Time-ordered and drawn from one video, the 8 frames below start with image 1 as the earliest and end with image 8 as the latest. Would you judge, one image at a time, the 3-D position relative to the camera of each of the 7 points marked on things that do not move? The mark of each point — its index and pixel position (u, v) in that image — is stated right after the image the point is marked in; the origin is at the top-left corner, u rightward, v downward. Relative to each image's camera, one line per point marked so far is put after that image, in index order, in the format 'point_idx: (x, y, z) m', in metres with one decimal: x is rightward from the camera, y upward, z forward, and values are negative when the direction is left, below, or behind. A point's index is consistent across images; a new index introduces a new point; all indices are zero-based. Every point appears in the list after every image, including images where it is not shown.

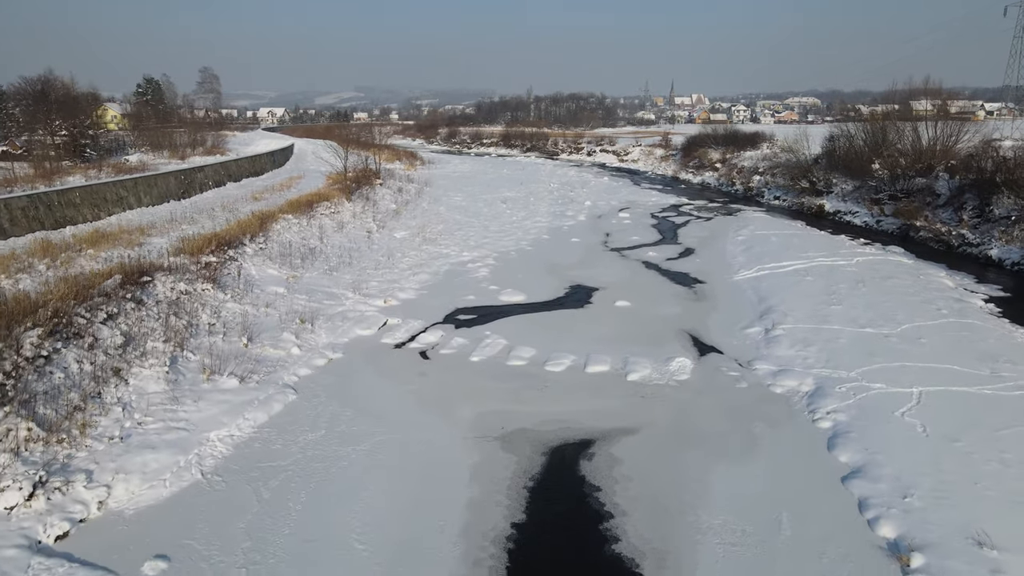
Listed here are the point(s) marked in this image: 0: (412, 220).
0: (-2.5, +1.7, +18.4) m
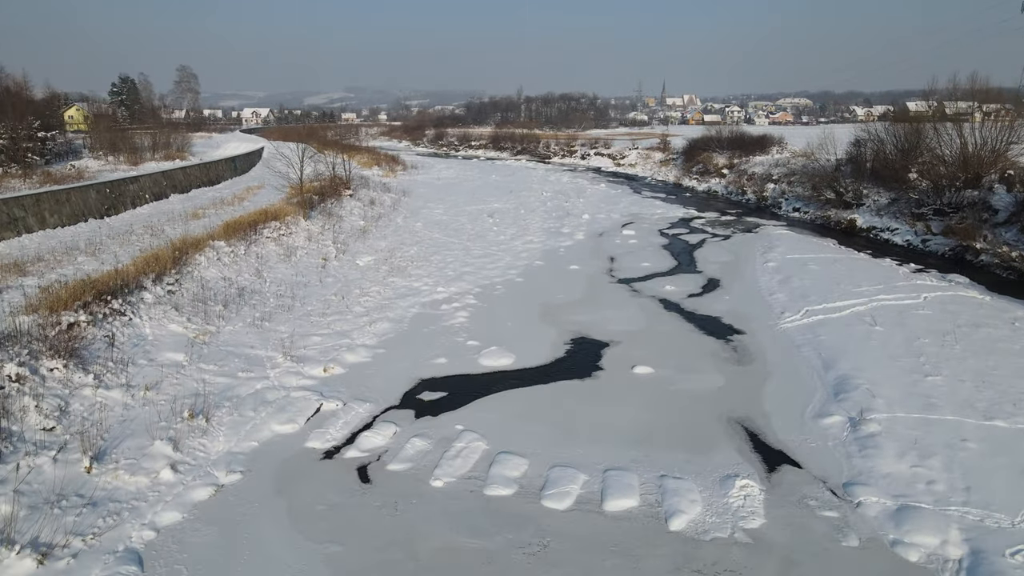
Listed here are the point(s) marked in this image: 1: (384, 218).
0: (-2.8, +1.0, +15.6) m
1: (-3.3, +1.7, +18.6) m
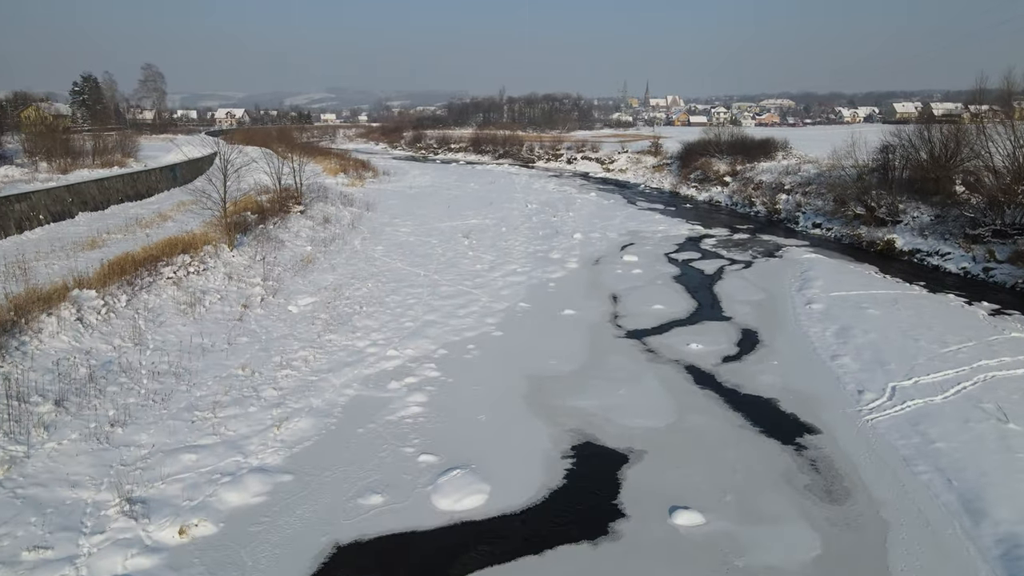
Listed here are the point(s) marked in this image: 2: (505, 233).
0: (-3.2, +0.2, +12.6) m
1: (-3.7, +1.0, +15.6) m
2: (-0.2, +1.3, +17.8) m
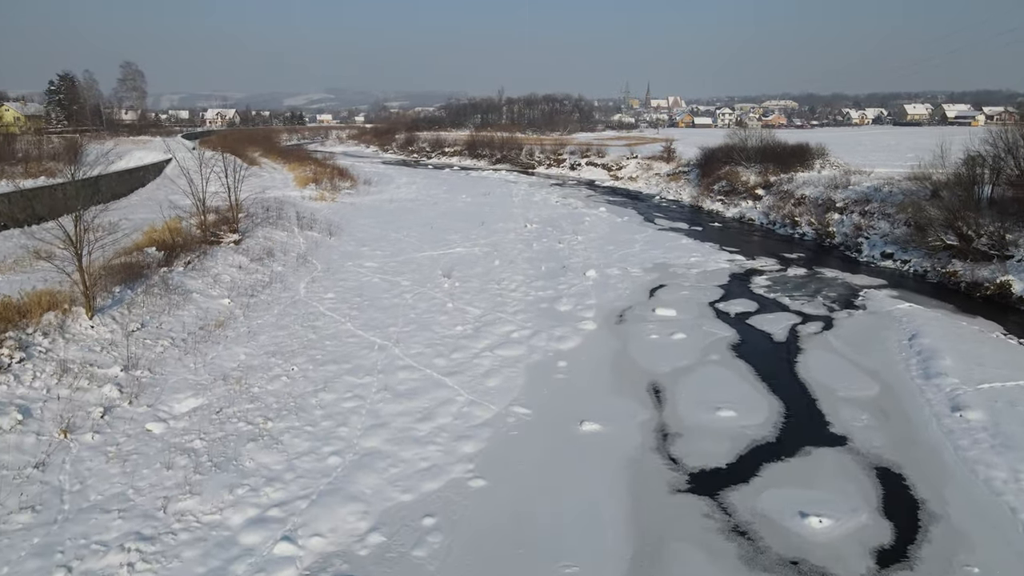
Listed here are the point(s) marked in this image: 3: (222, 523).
0: (-3.3, -0.7, +8.7) m
1: (-3.8, 0.0, +11.7) m
2: (-0.3, +0.3, +13.9) m
3: (-2.0, -1.6, +5.1) m
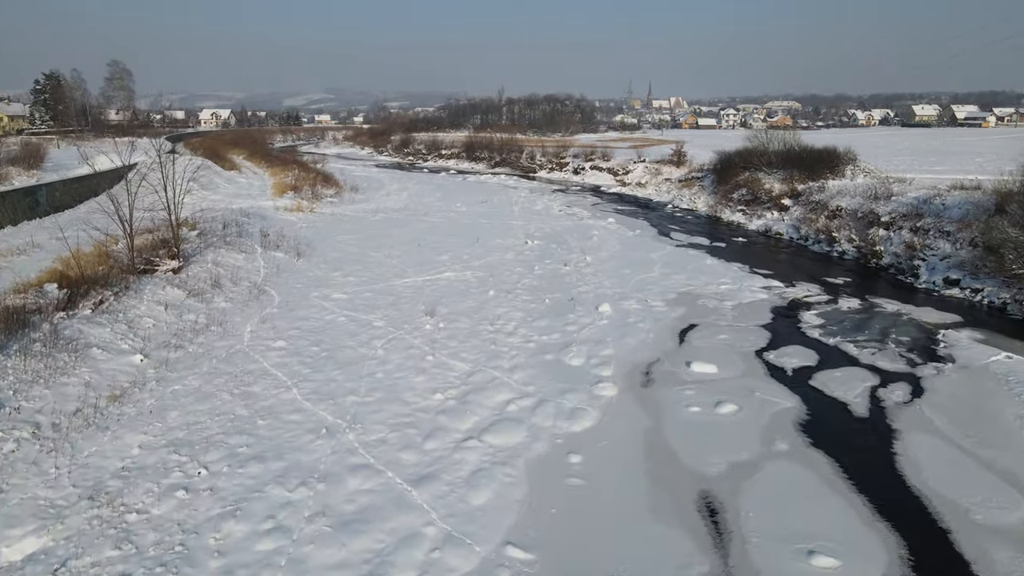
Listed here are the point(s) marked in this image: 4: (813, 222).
0: (-3.3, -1.3, +6.4) m
1: (-3.8, -0.5, +9.3) m
2: (-0.3, -0.2, +11.6) m
3: (-2.1, -2.2, +2.7) m
4: (+7.9, +1.7, +19.3) m
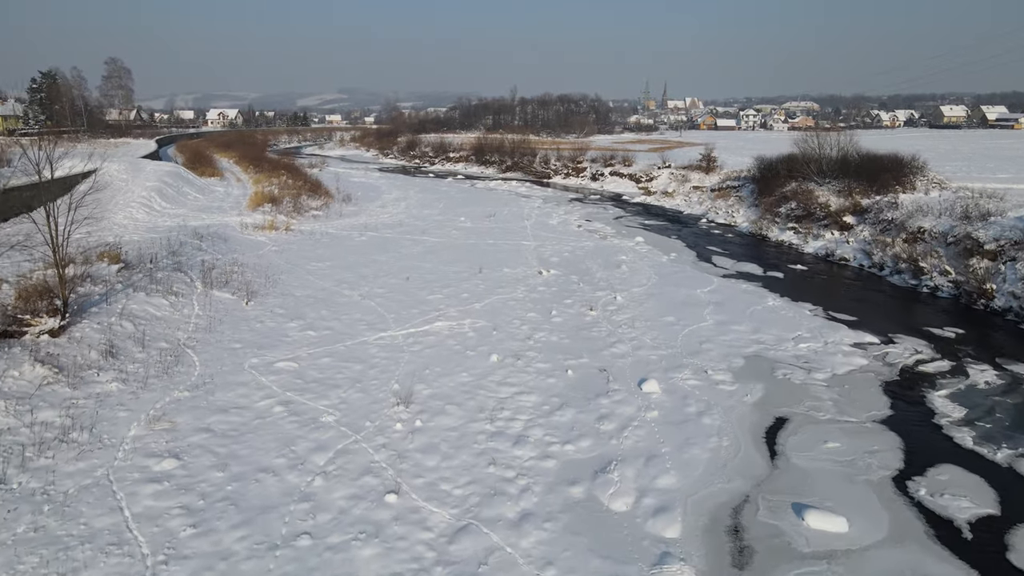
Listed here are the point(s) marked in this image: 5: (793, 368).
0: (-3.3, -2.0, +3.2) m
1: (-3.8, -1.3, +6.2) m
2: (-0.2, -1.0, +8.3) m
3: (-2.1, -3.0, -0.5) m
4: (+8.1, +0.9, +15.9) m
5: (+3.5, -1.0, +9.0) m
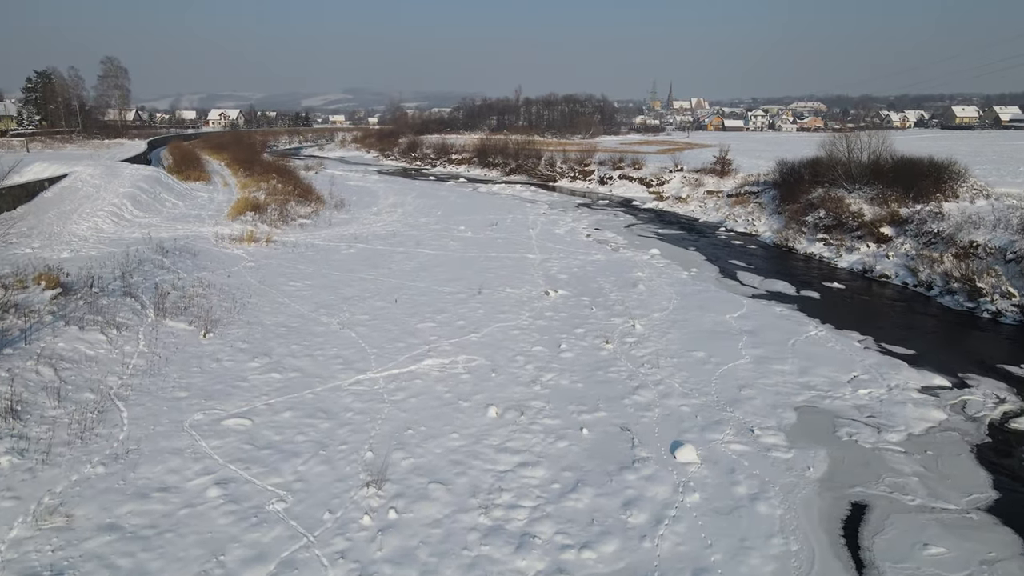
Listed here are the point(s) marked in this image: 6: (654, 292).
0: (-3.3, -2.4, +1.6) m
1: (-3.7, -1.7, +4.5) m
2: (-0.2, -1.4, +6.7) m
3: (-2.1, -3.3, -2.1) m
4: (+8.2, +0.5, +14.2) m
5: (+3.5, -1.4, +7.4) m
6: (+2.6, 0.0, +13.3) m
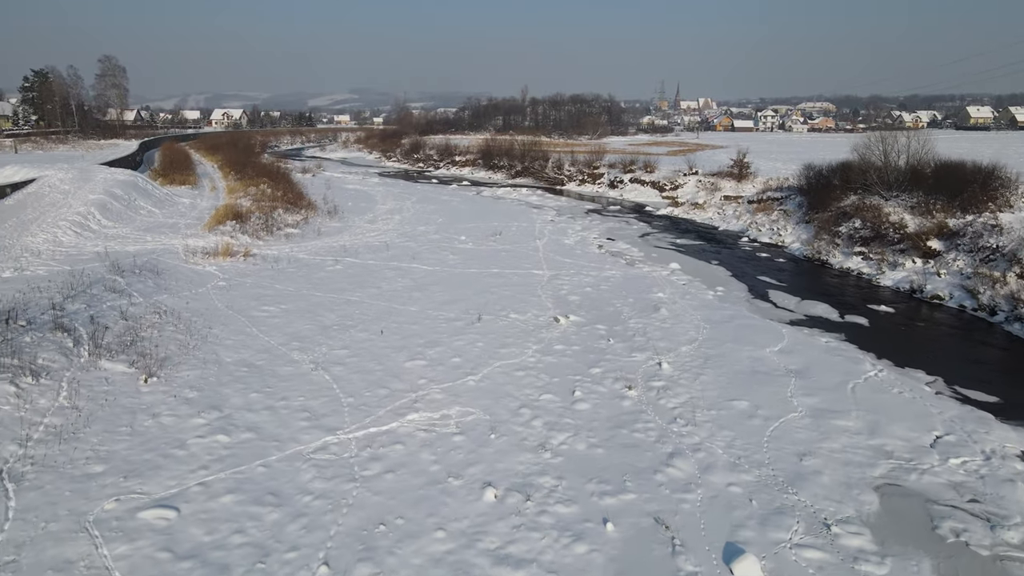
0: (-3.3, -2.8, -0.1) m
1: (-3.7, -2.1, +2.9) m
2: (-0.1, -1.8, +5.0) m
3: (-2.2, -3.7, -3.7) m
4: (+8.3, +0.1, +12.5) m
5: (+3.5, -1.8, +5.7) m
6: (+2.6, -0.4, +11.6) m
